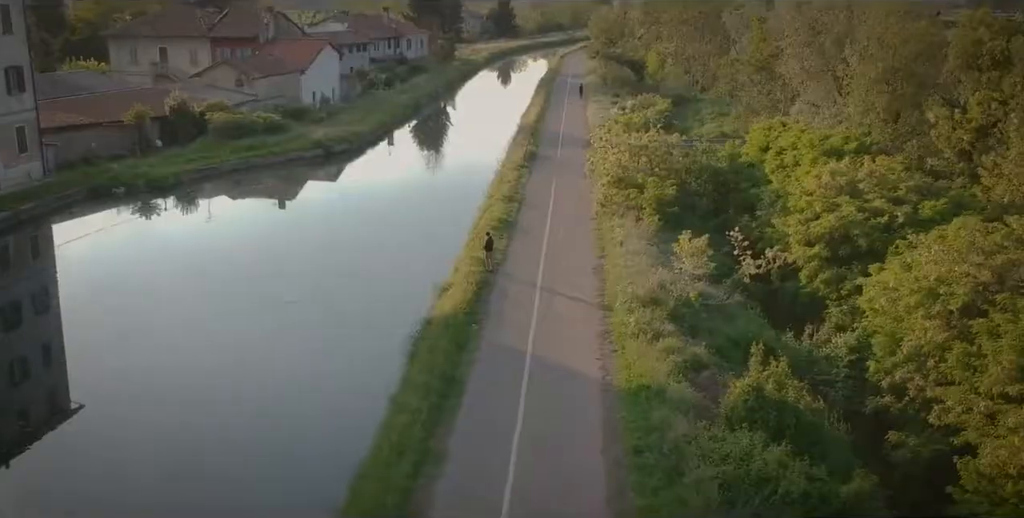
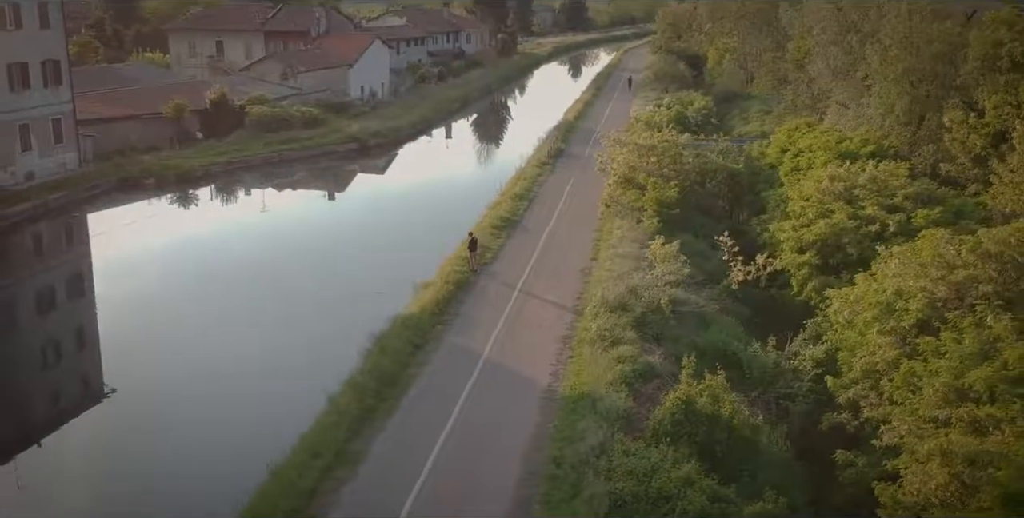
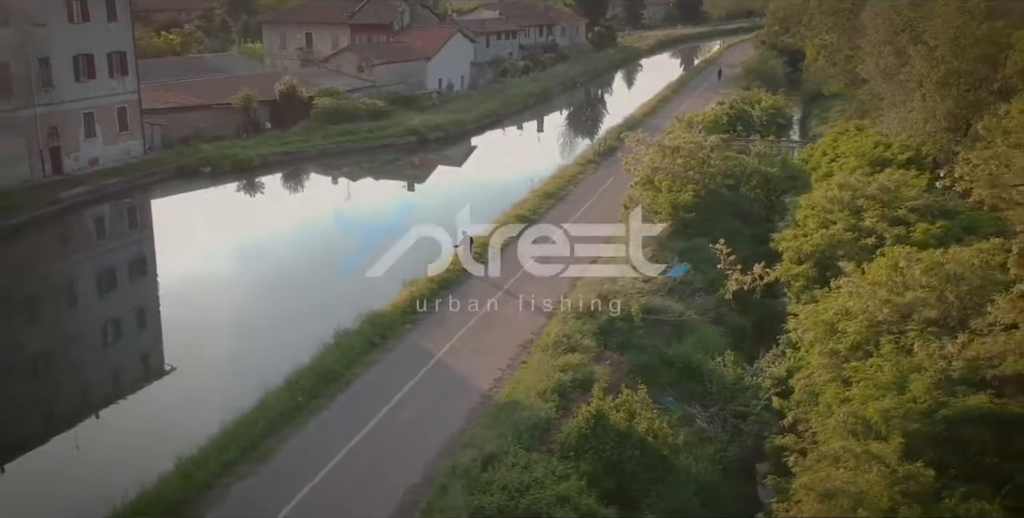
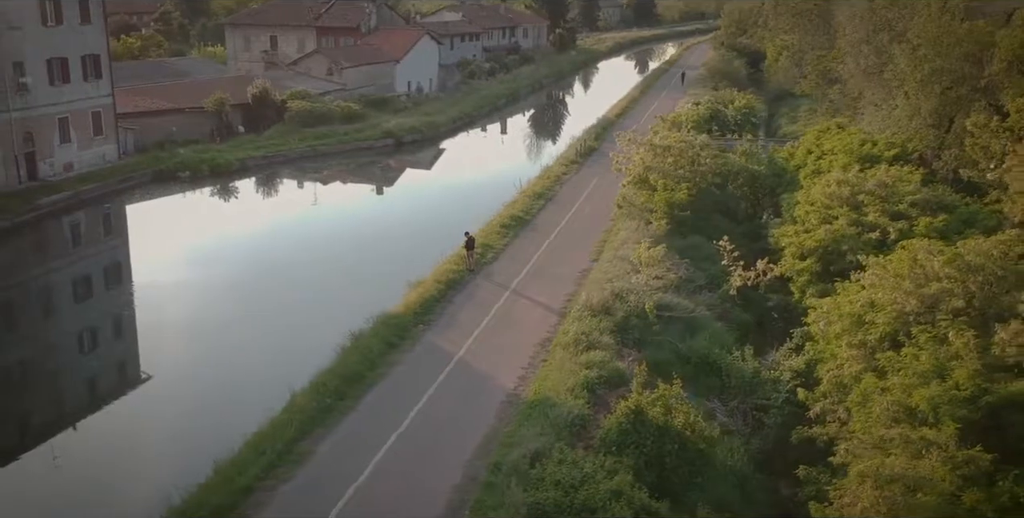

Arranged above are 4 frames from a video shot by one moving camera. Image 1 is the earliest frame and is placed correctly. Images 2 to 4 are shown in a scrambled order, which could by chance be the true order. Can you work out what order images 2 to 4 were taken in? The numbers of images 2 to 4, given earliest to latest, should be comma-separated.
2, 4, 3
